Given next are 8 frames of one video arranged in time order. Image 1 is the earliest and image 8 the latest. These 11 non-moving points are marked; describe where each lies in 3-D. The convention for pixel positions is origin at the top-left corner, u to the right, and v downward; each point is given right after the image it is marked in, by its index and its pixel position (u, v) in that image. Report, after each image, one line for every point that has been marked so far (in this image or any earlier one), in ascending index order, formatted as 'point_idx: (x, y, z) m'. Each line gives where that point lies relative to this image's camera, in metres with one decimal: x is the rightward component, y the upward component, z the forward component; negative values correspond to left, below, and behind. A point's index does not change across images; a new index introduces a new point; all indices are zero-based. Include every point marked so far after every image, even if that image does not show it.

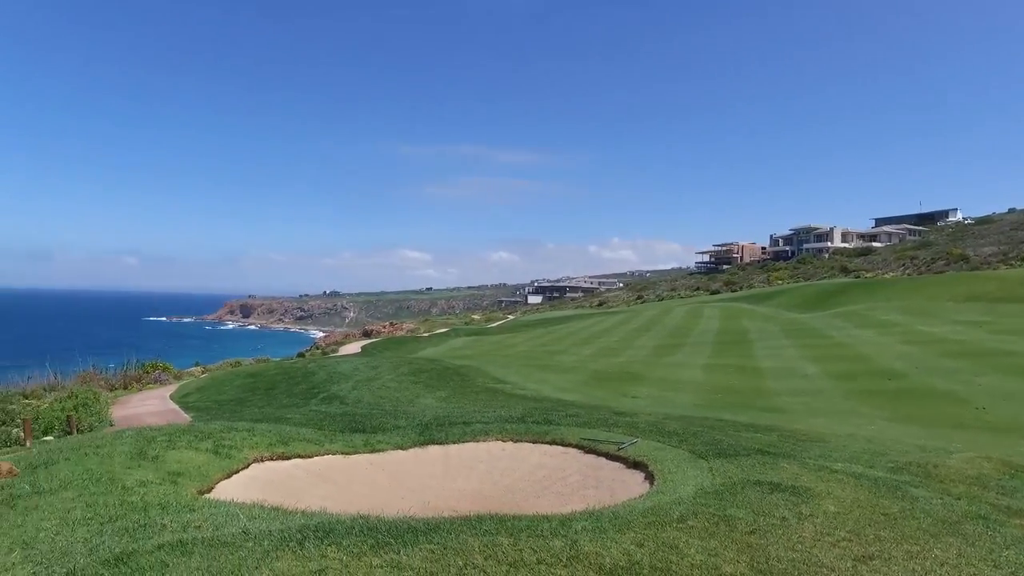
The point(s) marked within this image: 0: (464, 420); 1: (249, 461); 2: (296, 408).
0: (-1.3, -3.7, +17.0) m
1: (-4.9, -3.2, +11.0) m
2: (-6.8, -3.8, +18.8) m
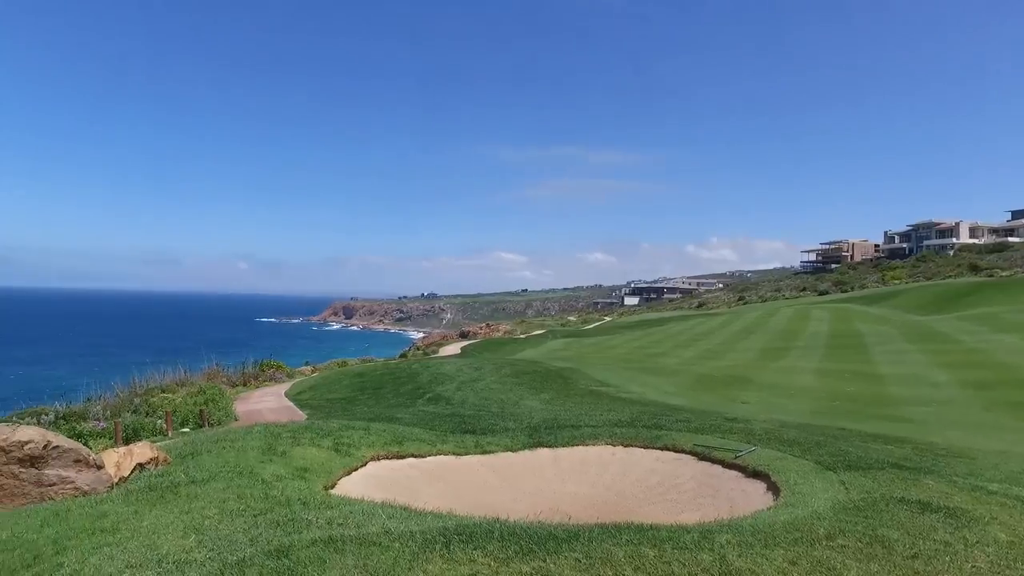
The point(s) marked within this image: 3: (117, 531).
0: (+1.7, -3.8, +16.8) m
1: (-2.8, -3.3, +11.4) m
2: (-3.4, -3.9, +19.4) m
3: (-3.0, -1.9, +4.7) m
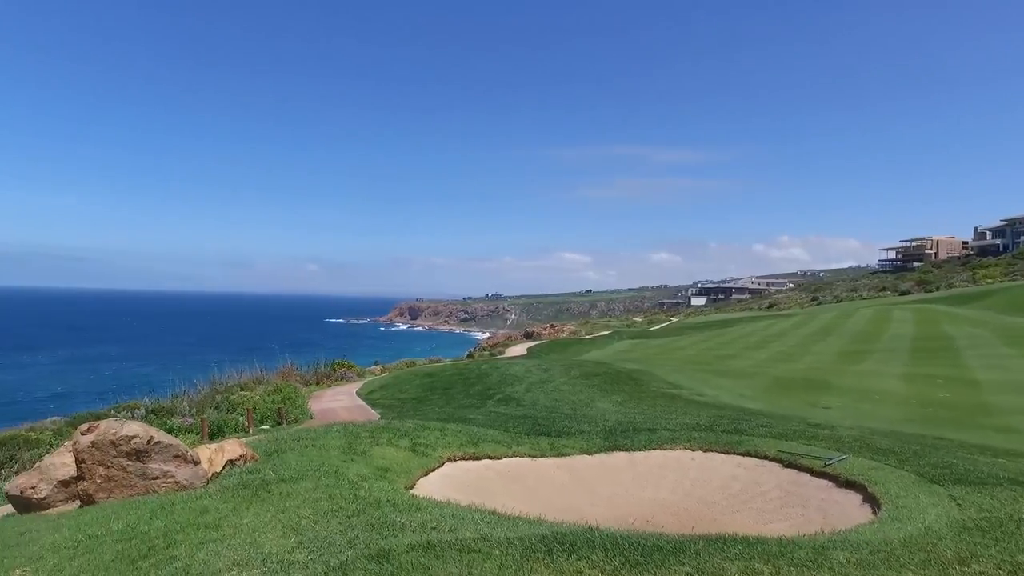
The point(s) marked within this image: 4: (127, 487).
0: (+3.7, -3.8, +16.3) m
1: (-1.3, -3.3, +11.4) m
2: (-1.1, -3.9, +19.4) m
3: (-2.3, -1.9, +4.7) m
4: (-4.0, -2.1, +6.3) m
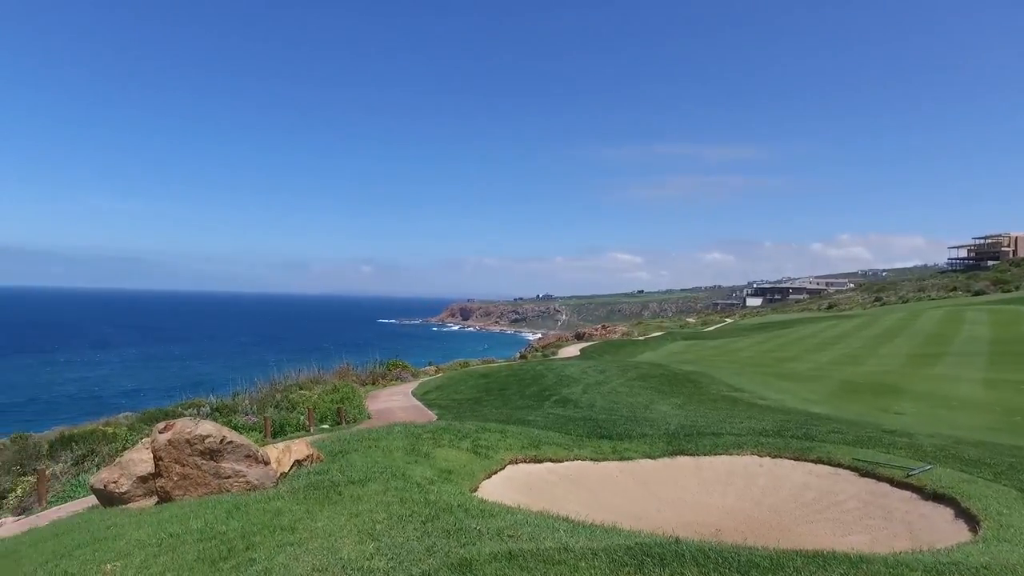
0: (+5.2, -3.7, +15.7) m
1: (-0.1, -3.3, +11.2) m
2: (+0.7, -3.9, +19.2) m
3: (-1.7, -1.9, +4.6) m
4: (-3.3, -2.1, +6.3) m
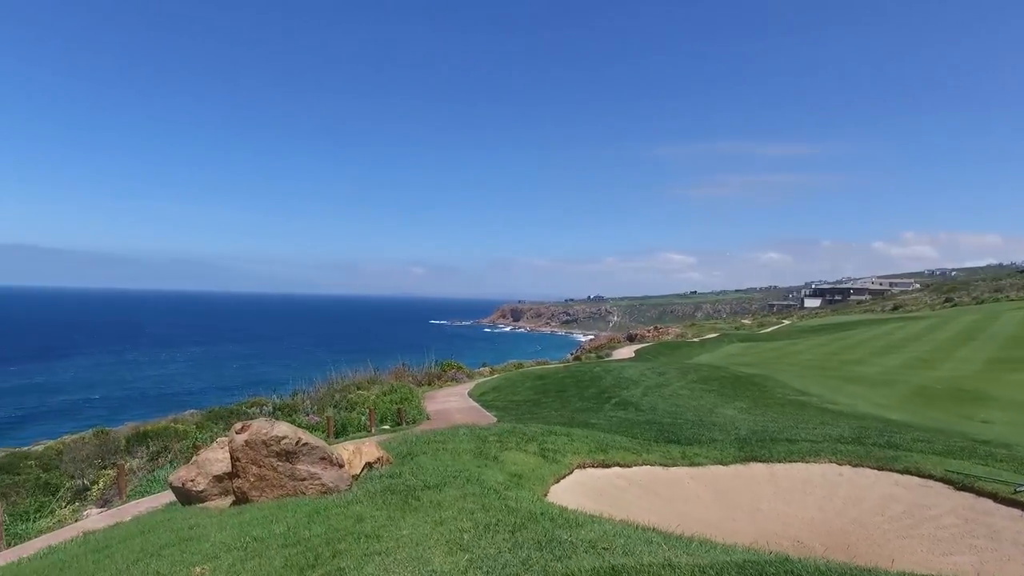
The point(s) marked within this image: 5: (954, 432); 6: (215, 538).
0: (+6.8, -3.7, +14.8) m
1: (+1.1, -3.2, +10.9) m
2: (+2.6, -3.9, +18.7) m
3: (-1.0, -1.8, +4.4) m
4: (-2.4, -2.1, +6.2) m
5: (+13.7, -4.5, +18.6) m
6: (-2.3, -2.0, +4.7) m
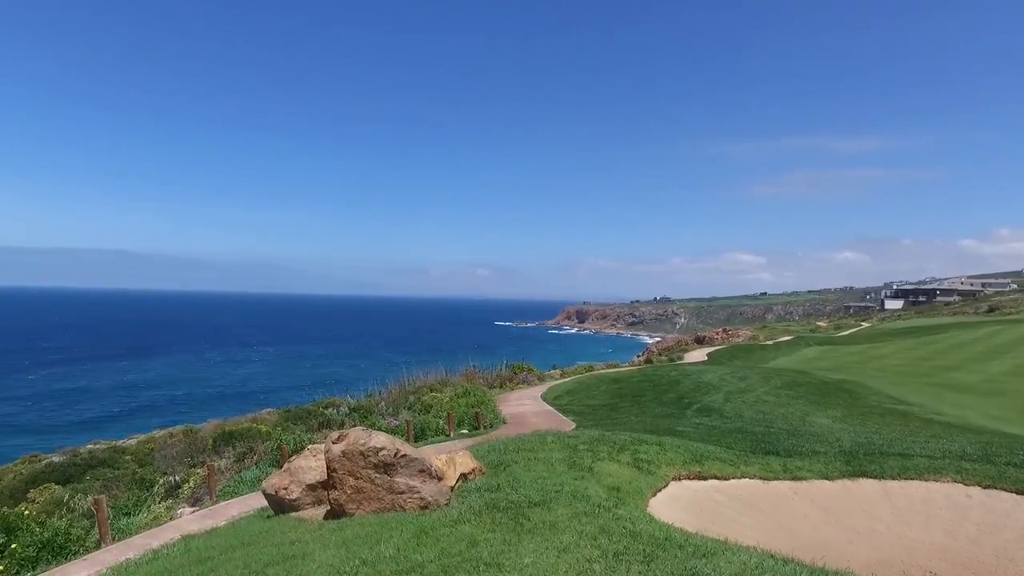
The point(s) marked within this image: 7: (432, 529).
0: (+8.7, -3.7, +13.5) m
1: (+2.6, -3.2, +10.1) m
2: (+4.9, -3.9, +17.8) m
3: (-0.1, -1.8, +3.9) m
4: (-1.3, -2.1, +5.9) m
5: (+16.0, -4.4, +16.6) m
6: (-1.4, -2.0, +4.4) m
7: (-0.6, -1.9, +4.8) m
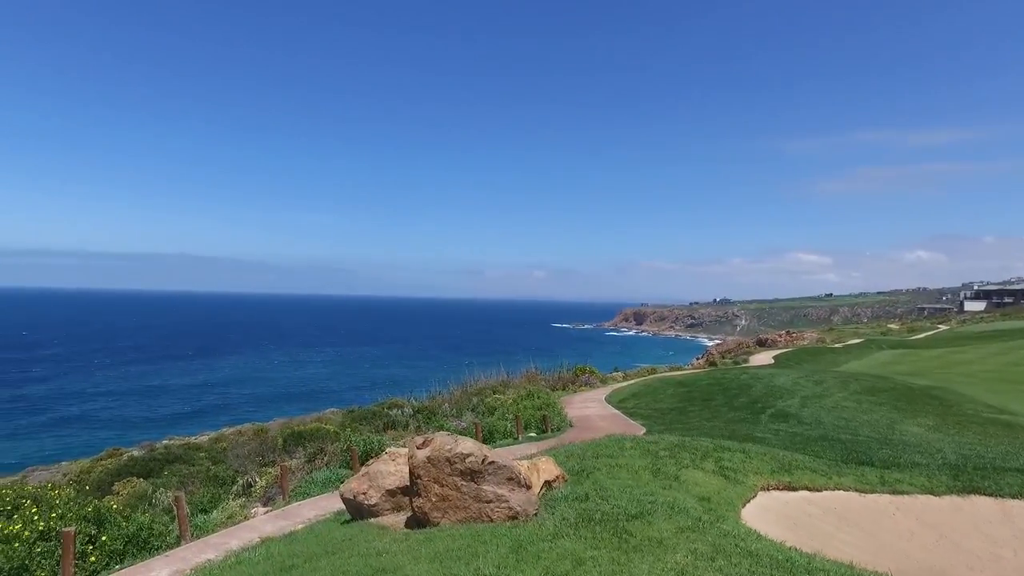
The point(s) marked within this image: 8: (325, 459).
0: (+10.2, -3.6, +12.3) m
1: (+3.9, -3.2, +9.5) m
2: (+6.8, -3.9, +16.9) m
3: (+0.6, -1.8, +3.5) m
4: (-0.5, -2.0, +5.6) m
5: (+17.7, -4.4, +14.7) m
6: (-0.7, -1.9, +4.1) m
7: (+0.1, -1.9, +4.4) m
8: (-3.9, -3.5, +12.5) m
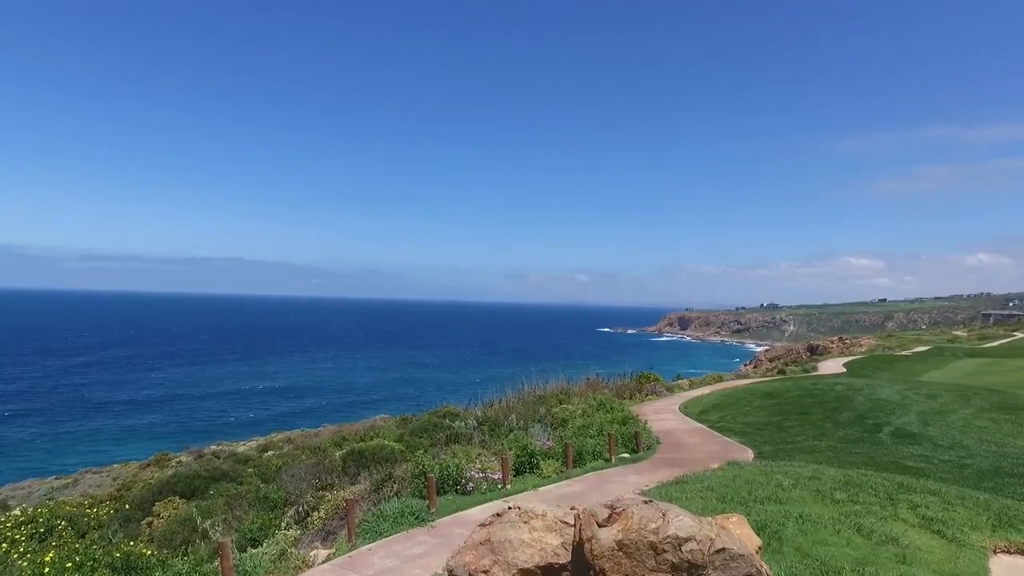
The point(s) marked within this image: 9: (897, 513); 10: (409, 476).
0: (+12.0, -3.6, +9.4) m
1: (+5.5, -3.1, +7.0) m
2: (+8.8, -3.8, +14.3) m
3: (+1.8, -1.6, +1.3) m
4: (+0.9, -1.9, +3.4) m
5: (+19.6, -4.3, +11.3) m
6: (+0.6, -1.8, +2.0) m
7: (+1.4, -1.7, +2.3) m
8: (-2.1, -3.4, +10.5) m
9: (+4.6, -2.7, +7.3) m
10: (-1.9, -3.3, +10.7) m
